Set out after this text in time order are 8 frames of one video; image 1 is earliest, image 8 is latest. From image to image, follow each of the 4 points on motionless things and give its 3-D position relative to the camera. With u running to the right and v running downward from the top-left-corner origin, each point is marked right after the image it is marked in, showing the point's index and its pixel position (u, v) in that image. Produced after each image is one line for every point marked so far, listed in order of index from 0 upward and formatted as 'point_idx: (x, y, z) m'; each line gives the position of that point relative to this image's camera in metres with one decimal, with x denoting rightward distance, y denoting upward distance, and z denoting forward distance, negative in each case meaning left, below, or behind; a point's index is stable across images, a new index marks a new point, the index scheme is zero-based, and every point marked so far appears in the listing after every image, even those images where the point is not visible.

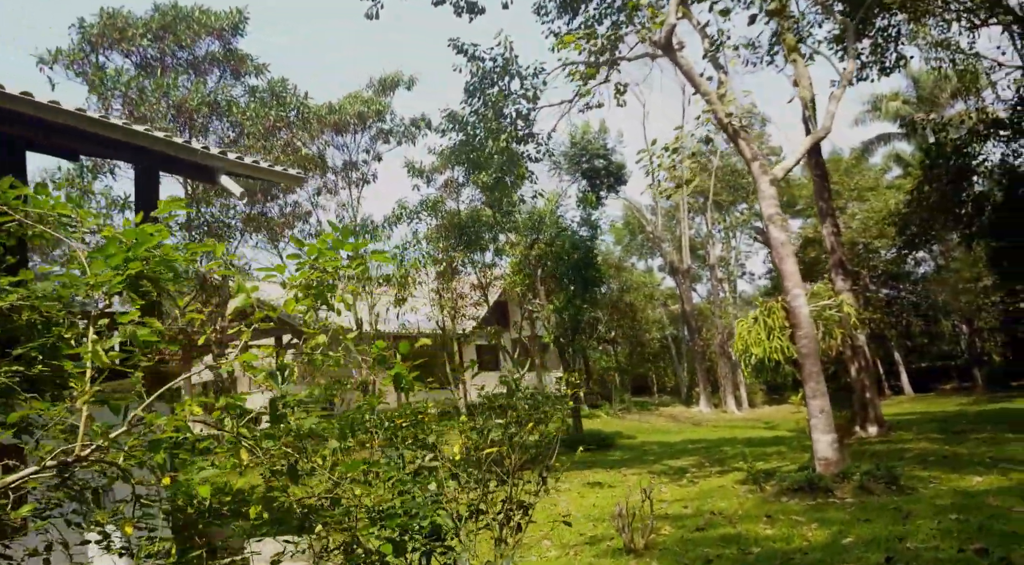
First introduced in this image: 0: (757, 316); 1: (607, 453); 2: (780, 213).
0: (+3.1, -0.4, +8.4) m
1: (+2.1, -3.7, +14.1) m
2: (+3.4, +0.9, +8.2) m
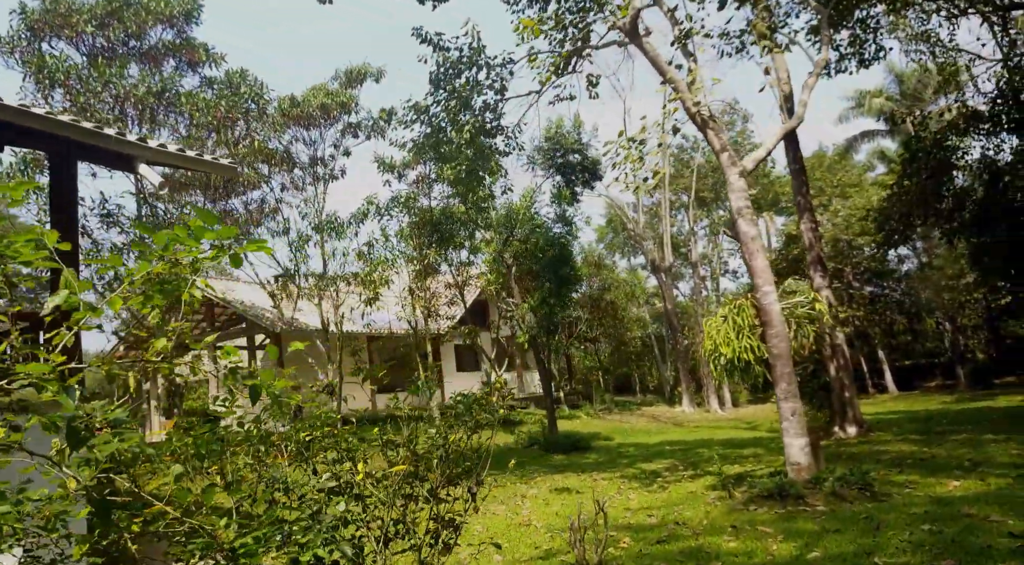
0: (+2.6, -0.4, +8.0) m
1: (+1.5, -3.7, +13.7) m
2: (+2.9, +0.9, +7.9) m
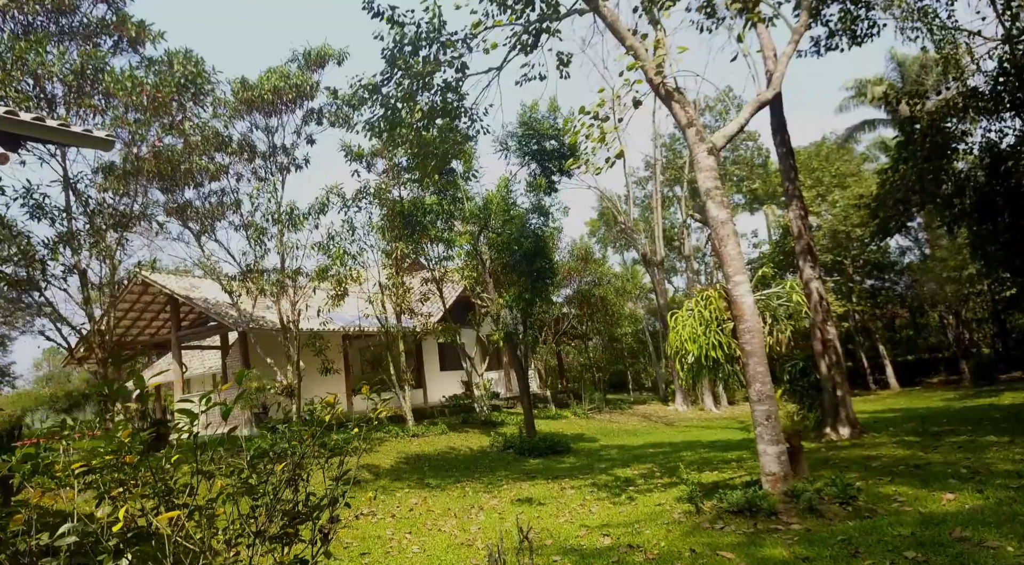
0: (+2.0, -0.3, +7.2) m
1: (+0.9, -3.5, +13.0) m
2: (+2.2, +1.0, +7.1) m
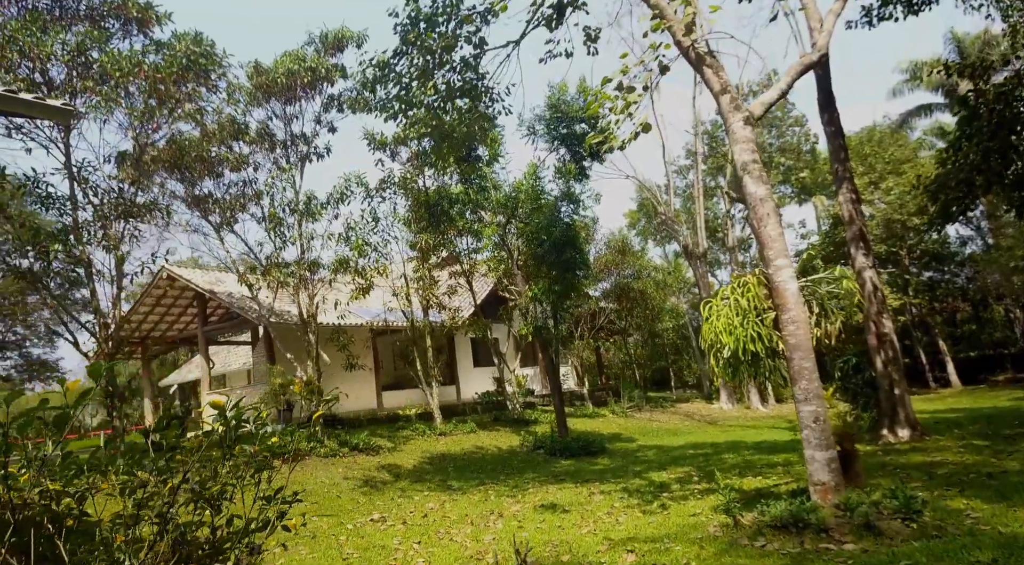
0: (+2.1, -0.1, +6.4) m
1: (+1.5, -3.4, +12.3) m
2: (+2.4, +1.2, +6.3) m
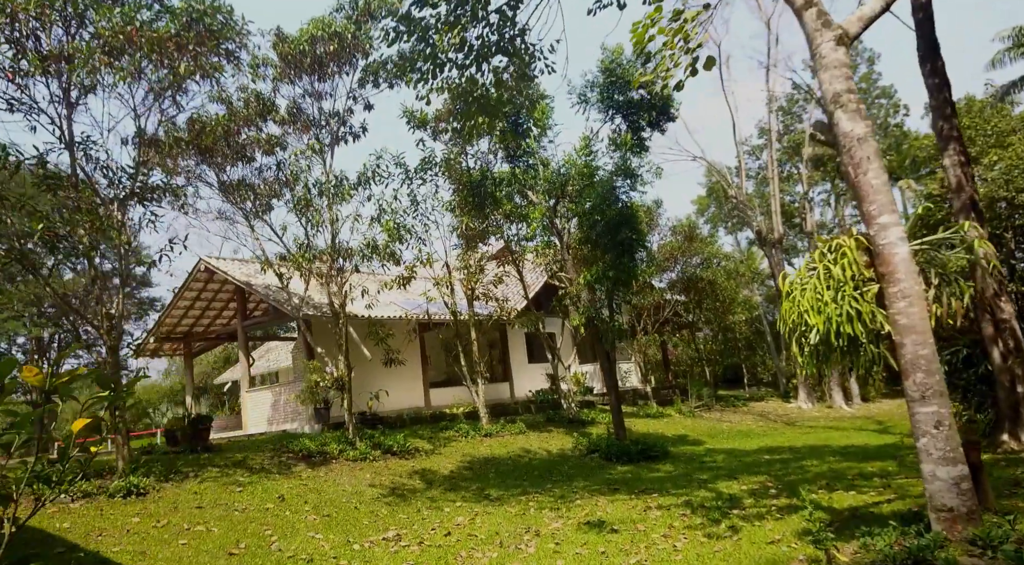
0: (+2.3, +0.1, +5.0) m
1: (+2.3, -3.1, +10.9) m
2: (+2.5, +1.4, +4.8) m
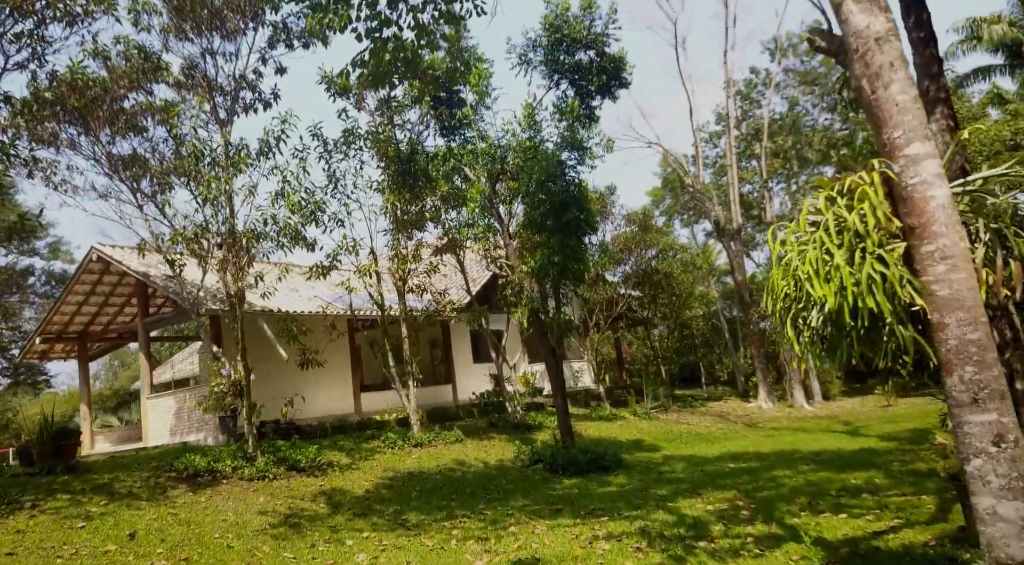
0: (+1.7, +0.4, +3.6) m
1: (+1.3, -2.9, +9.5) m
2: (+1.9, +1.7, +3.5) m
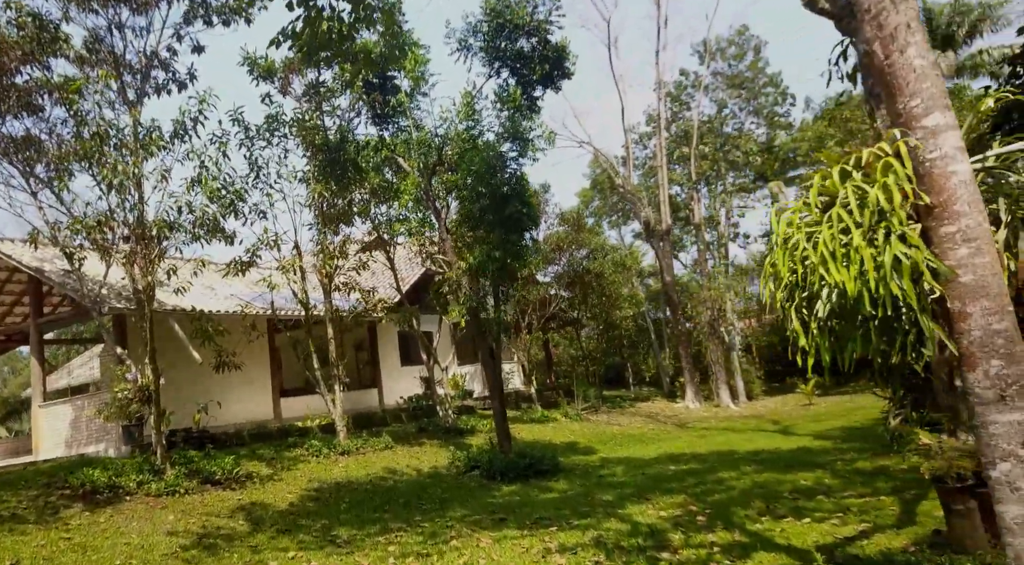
0: (+1.5, +0.4, +3.3) m
1: (+0.5, -2.9, +9.1) m
2: (+1.8, +1.7, +3.2) m
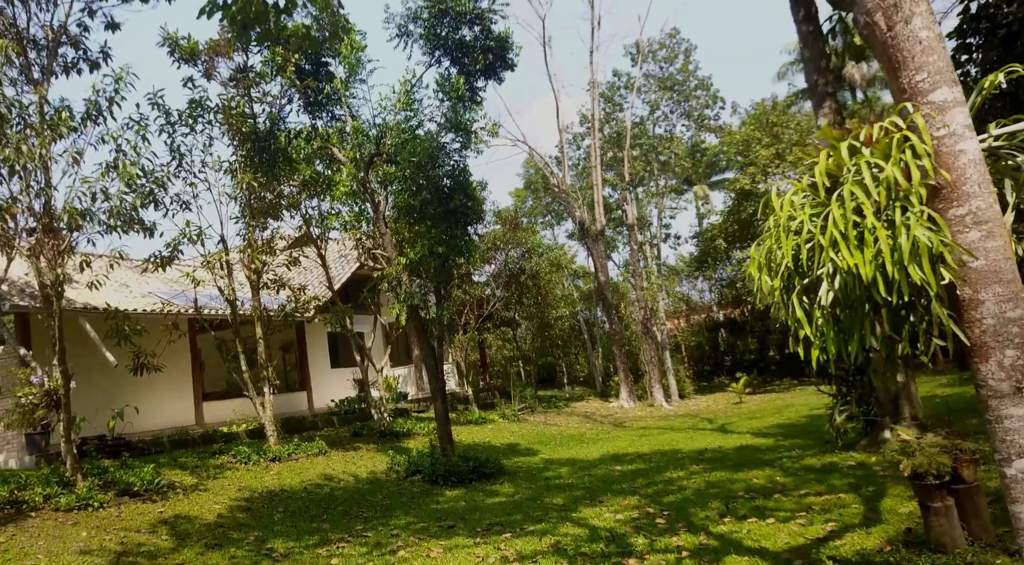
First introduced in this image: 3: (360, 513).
0: (+1.5, +0.4, +3.1) m
1: (-0.3, -2.8, +8.7) m
2: (+1.7, +1.8, +3.0) m
3: (-1.7, -2.7, +7.6) m
